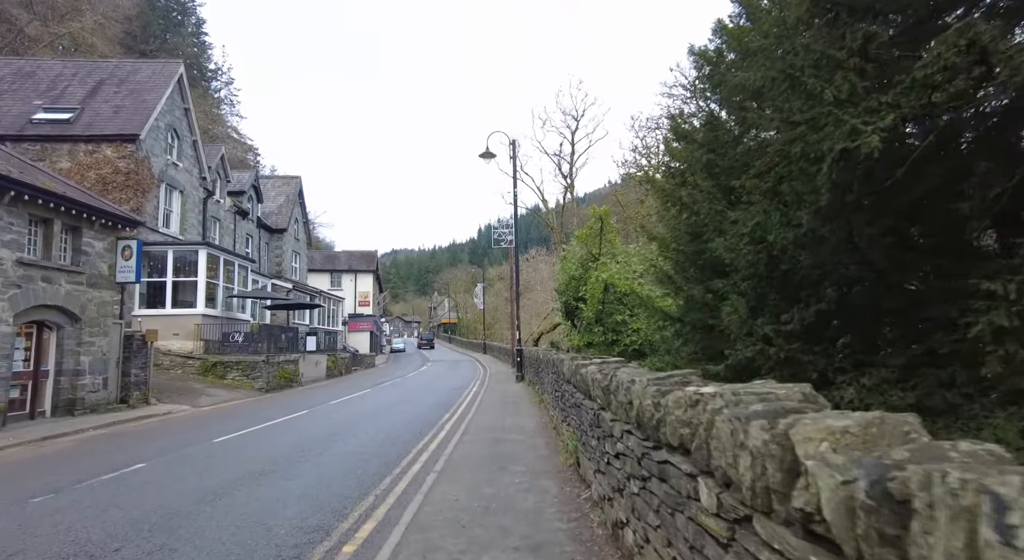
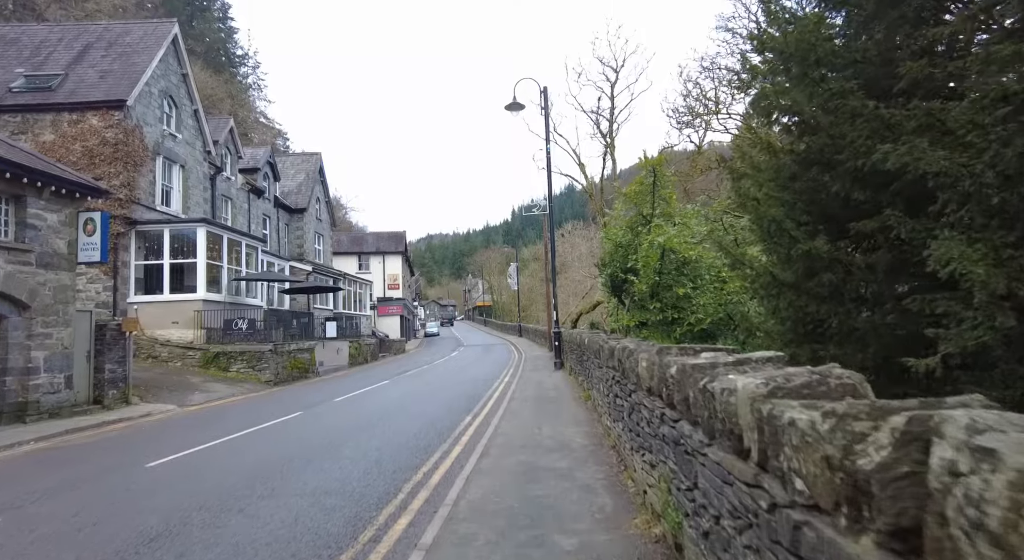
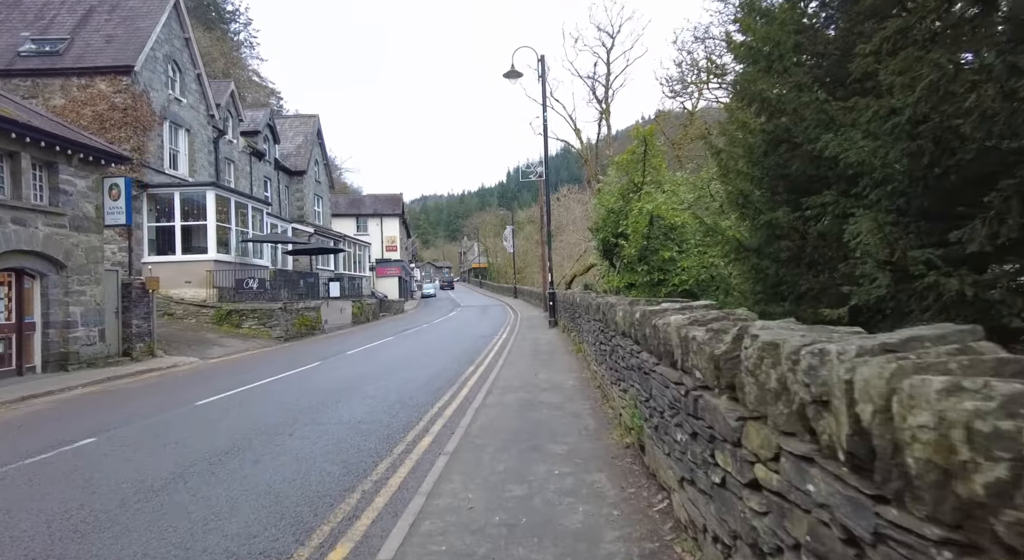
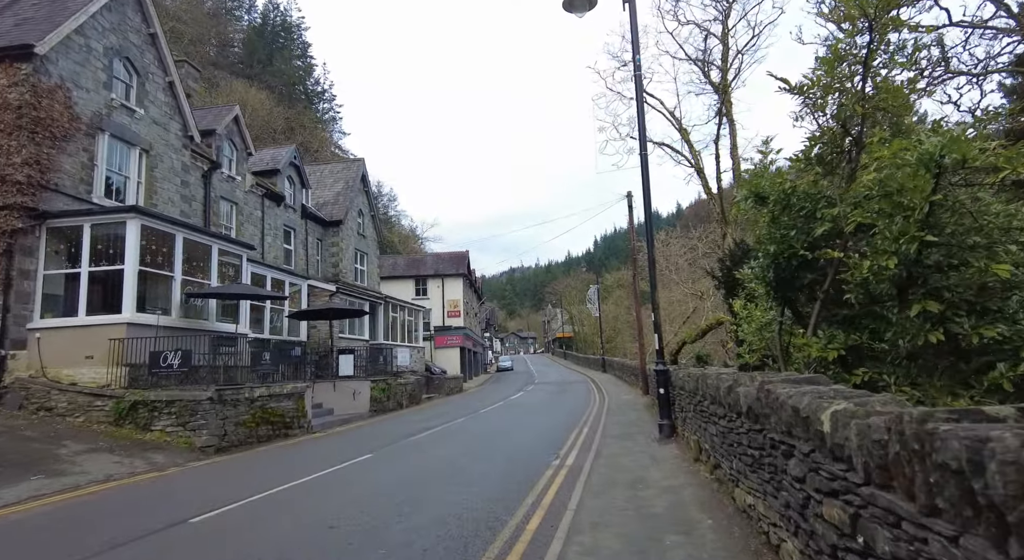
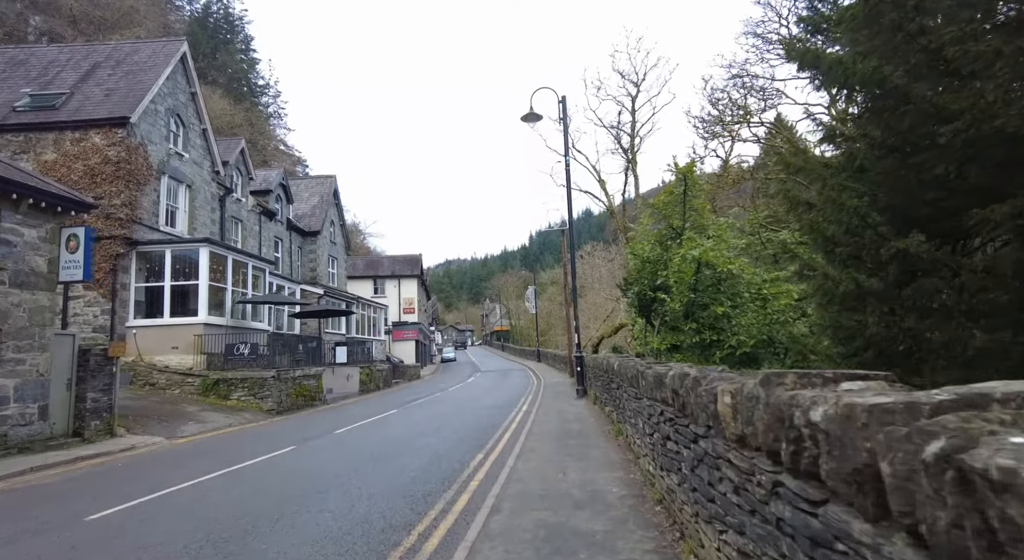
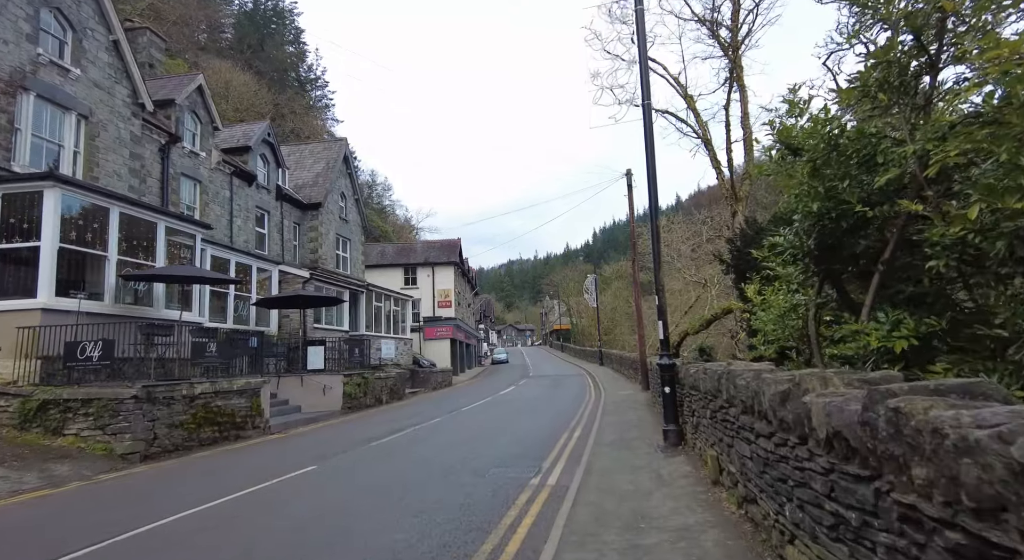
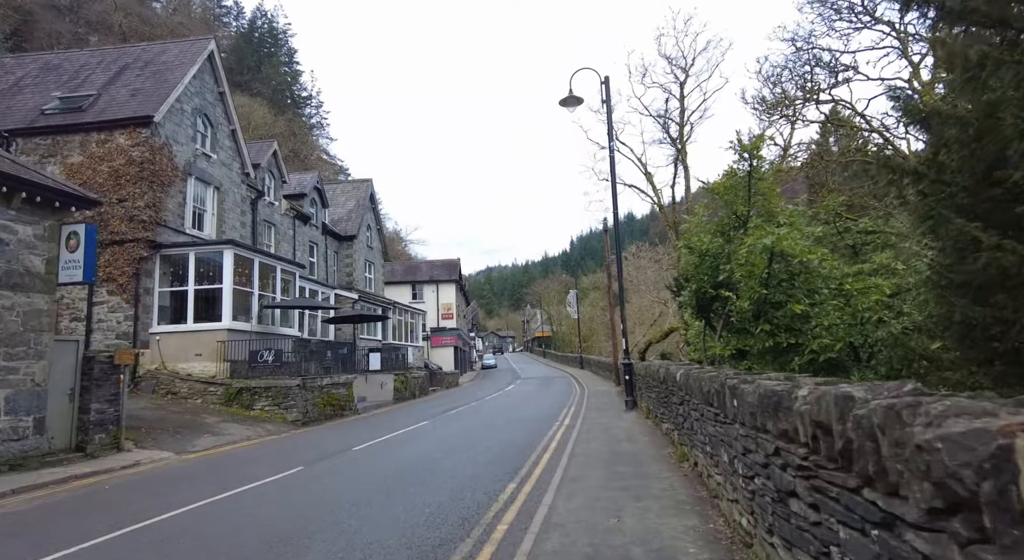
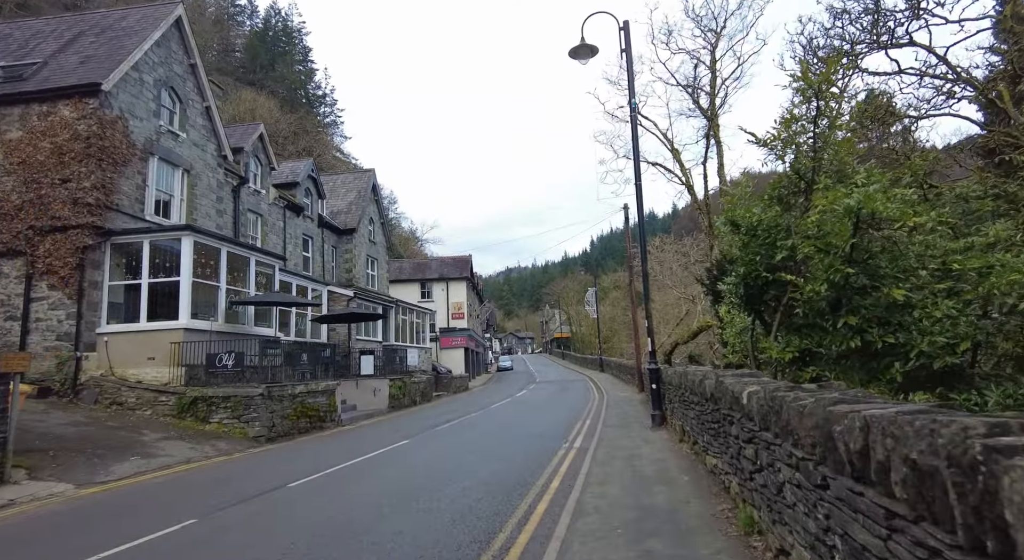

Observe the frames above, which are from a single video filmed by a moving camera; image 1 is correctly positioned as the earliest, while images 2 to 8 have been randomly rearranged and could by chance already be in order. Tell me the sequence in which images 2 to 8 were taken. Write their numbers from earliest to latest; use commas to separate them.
3, 2, 5, 7, 8, 4, 6
